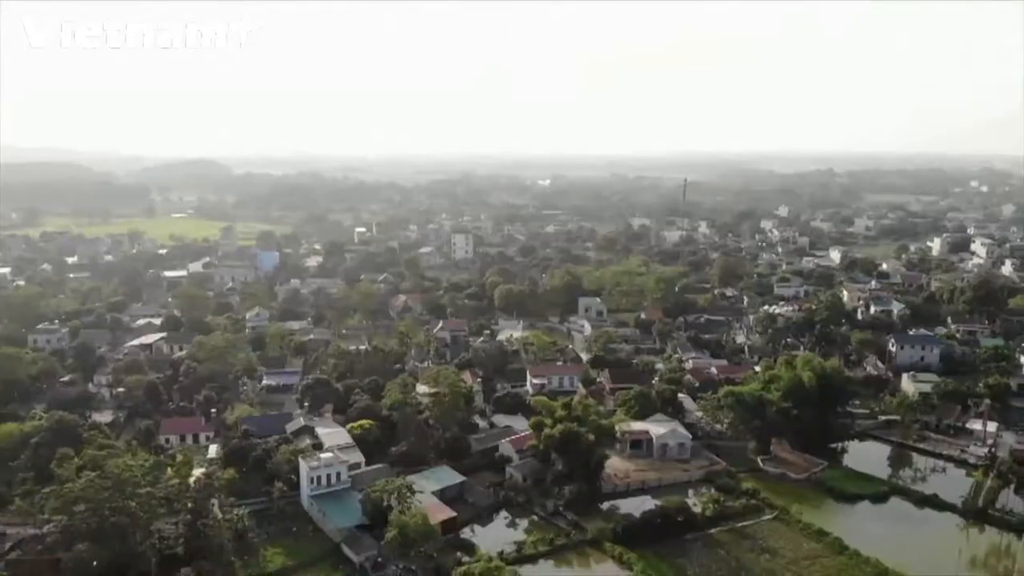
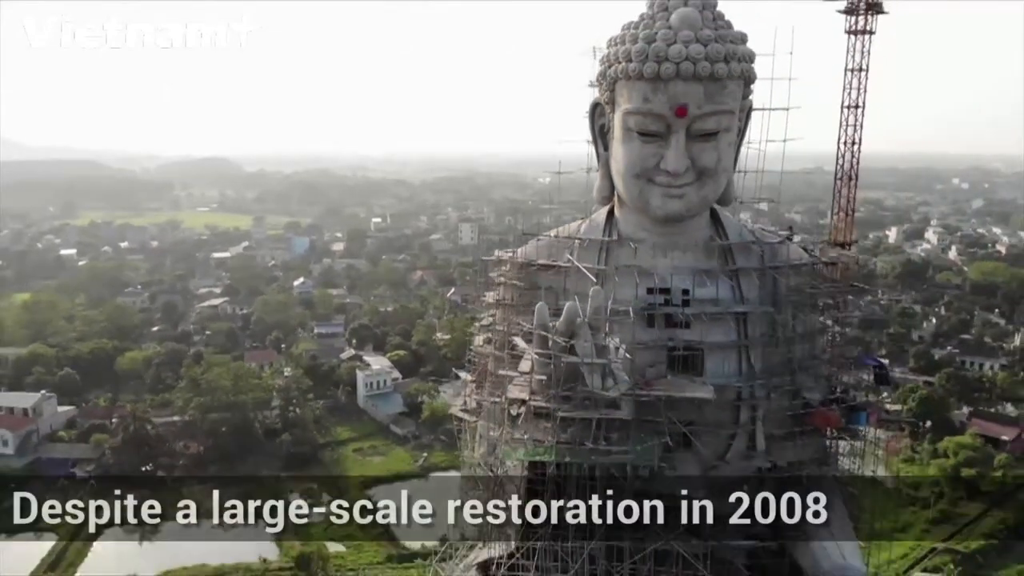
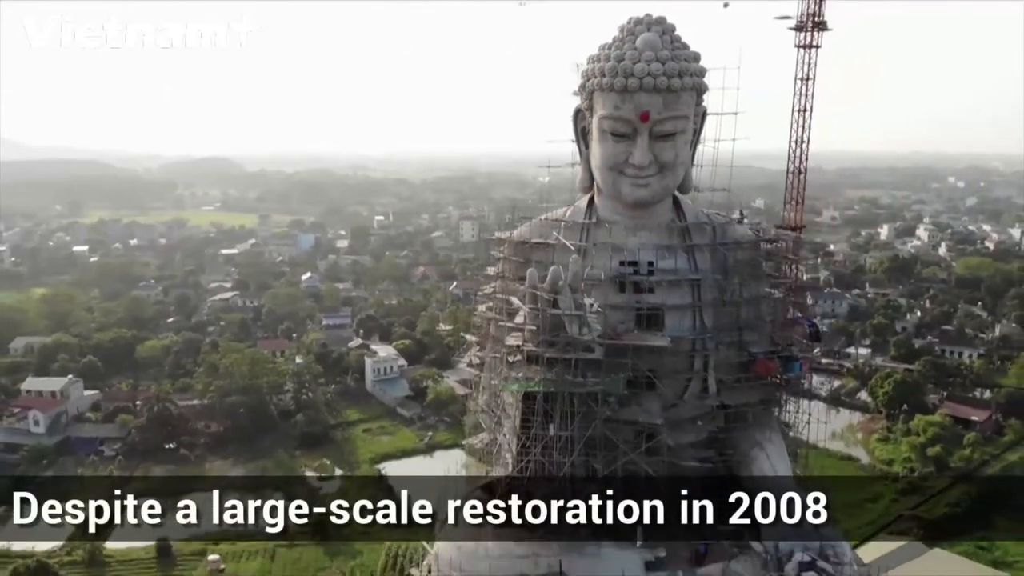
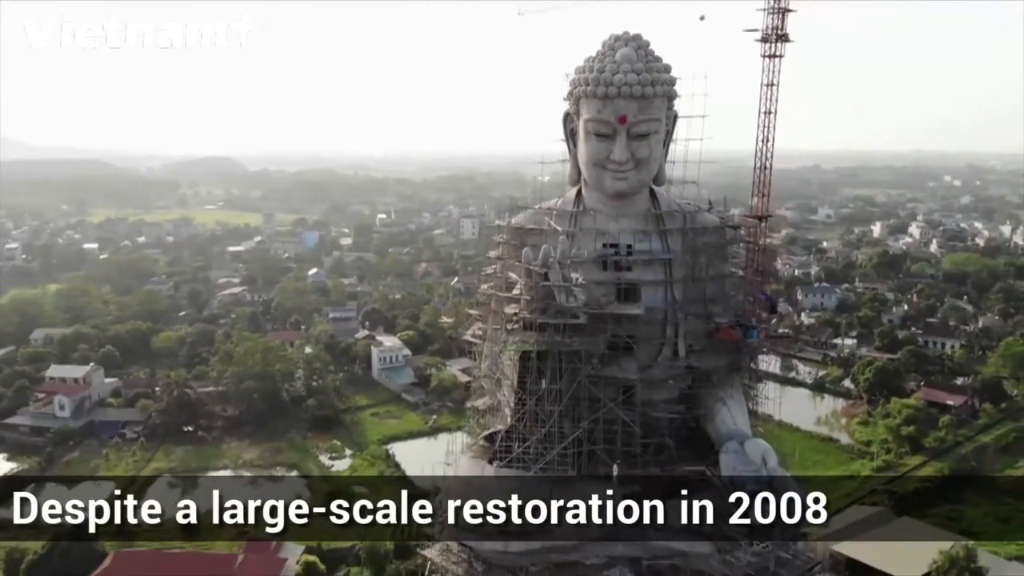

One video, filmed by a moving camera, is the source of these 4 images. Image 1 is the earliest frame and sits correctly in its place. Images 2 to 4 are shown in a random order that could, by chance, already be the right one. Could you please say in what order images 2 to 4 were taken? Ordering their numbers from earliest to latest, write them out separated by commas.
2, 3, 4
